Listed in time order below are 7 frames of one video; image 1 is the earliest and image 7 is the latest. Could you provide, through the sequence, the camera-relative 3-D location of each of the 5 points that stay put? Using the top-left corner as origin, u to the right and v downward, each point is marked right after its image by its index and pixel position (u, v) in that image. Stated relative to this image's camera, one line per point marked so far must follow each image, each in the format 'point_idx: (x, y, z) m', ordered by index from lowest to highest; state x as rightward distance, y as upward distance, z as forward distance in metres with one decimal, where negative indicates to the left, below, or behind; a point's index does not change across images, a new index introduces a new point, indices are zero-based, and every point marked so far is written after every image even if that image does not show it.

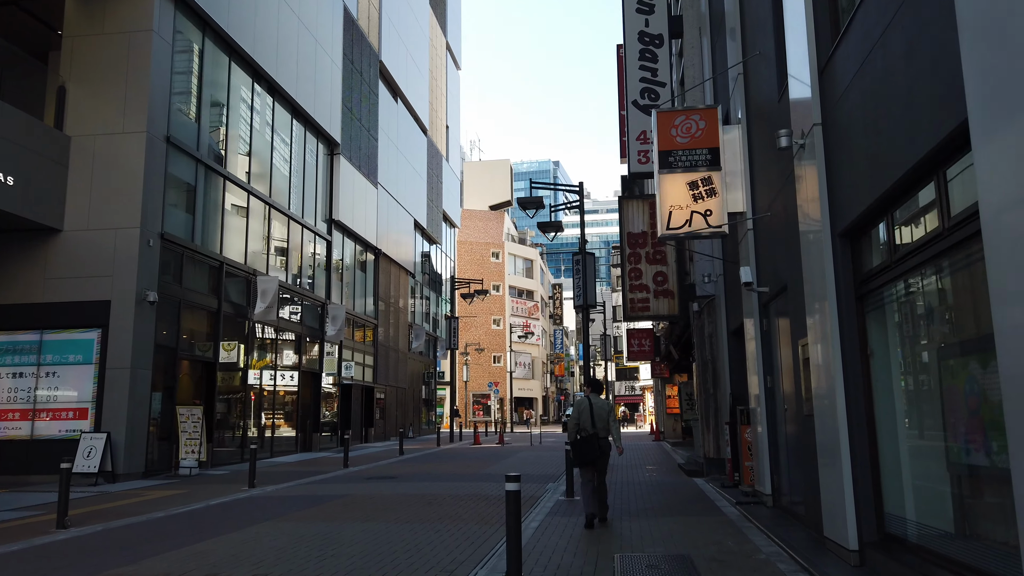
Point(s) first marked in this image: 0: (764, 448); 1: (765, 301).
0: (+3.7, -2.3, +11.2) m
1: (+3.6, -0.2, +10.9) m
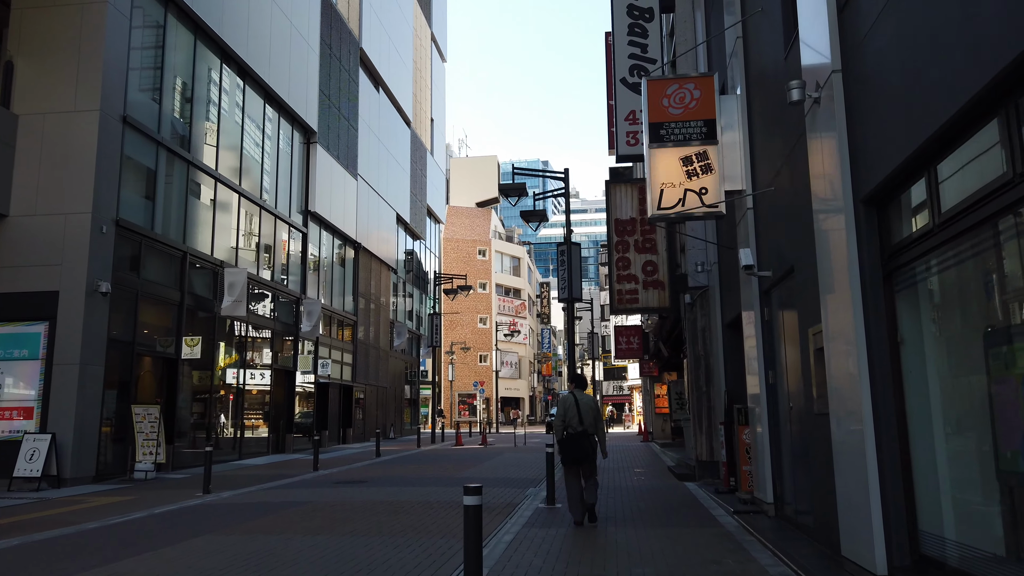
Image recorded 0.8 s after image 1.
0: (+3.3, -2.1, +10.1) m
1: (+3.2, 0.0, +9.8) m
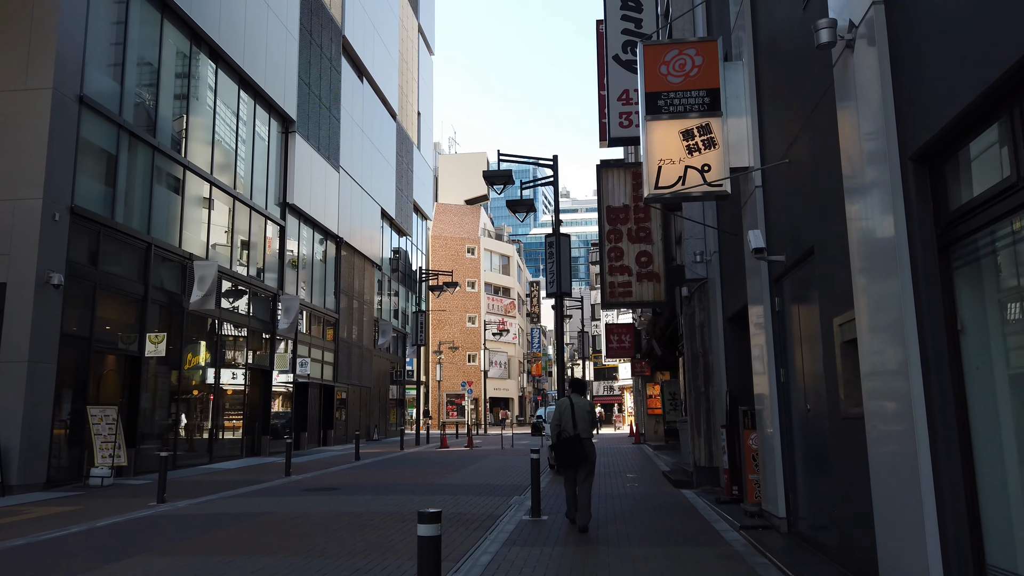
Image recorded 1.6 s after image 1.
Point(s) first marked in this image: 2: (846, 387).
0: (+3.1, -2.0, +9.0) m
1: (+3.0, +0.2, +8.7) m
2: (+2.8, -0.8, +6.5) m
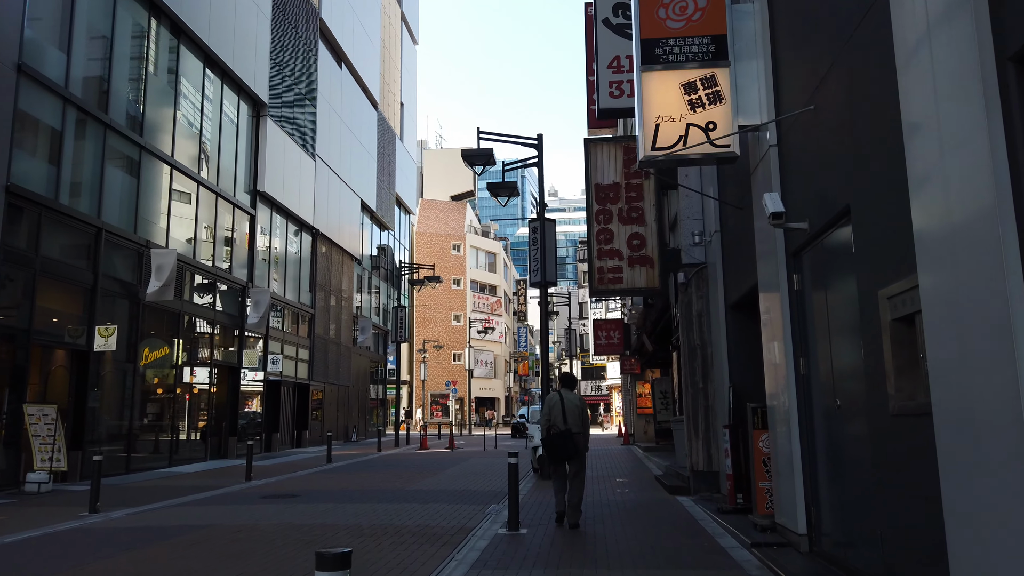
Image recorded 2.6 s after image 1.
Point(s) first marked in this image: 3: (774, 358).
0: (+2.8, -1.7, +7.6) m
1: (+2.7, +0.4, +7.4) m
2: (+2.5, -0.6, +5.1) m
3: (+2.8, -0.8, +8.3) m
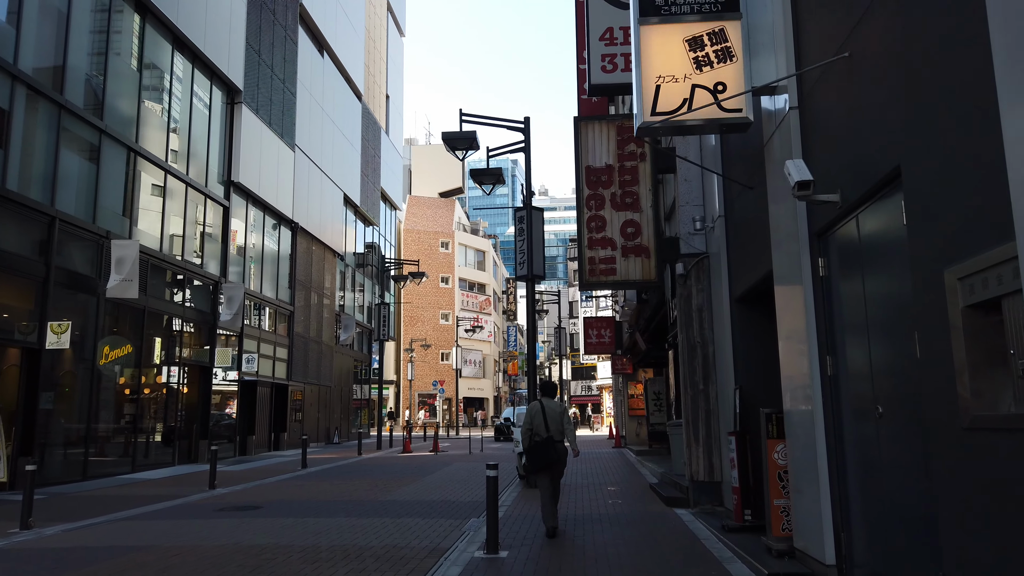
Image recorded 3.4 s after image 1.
0: (+2.6, -1.6, +6.5) m
1: (+2.5, +0.5, +6.2) m
2: (+2.4, -0.5, +4.0) m
3: (+2.6, -0.6, +7.1) m
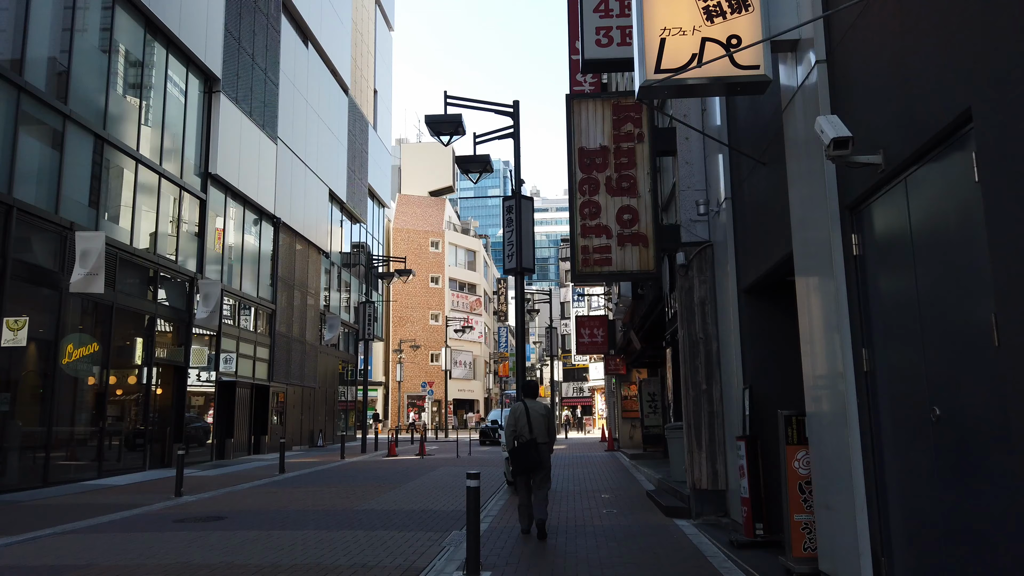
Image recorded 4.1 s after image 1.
0: (+2.4, -1.5, +5.6) m
1: (+2.4, +0.7, +5.3) m
2: (+2.3, -0.3, +3.1) m
3: (+2.5, -0.5, +6.2) m
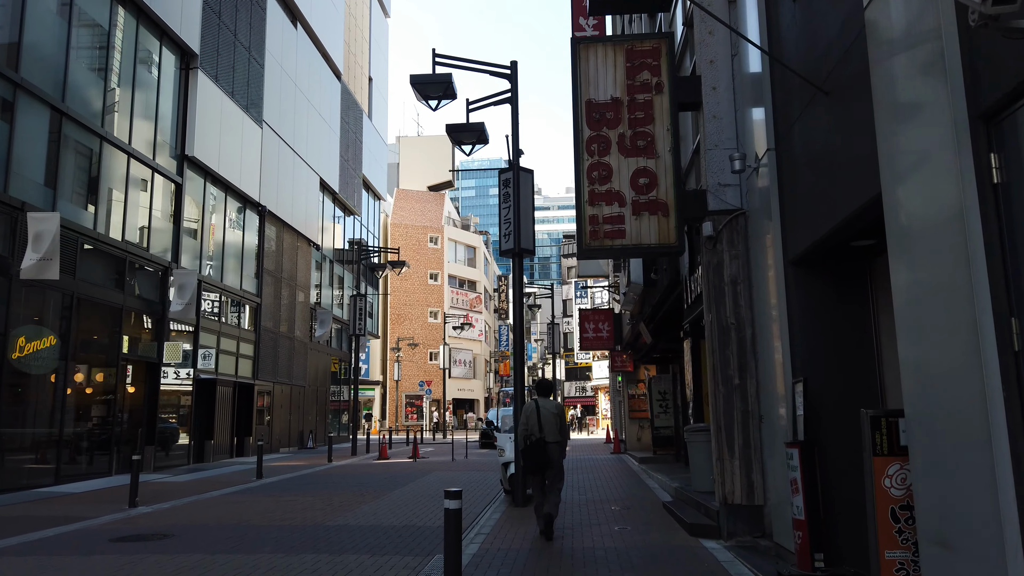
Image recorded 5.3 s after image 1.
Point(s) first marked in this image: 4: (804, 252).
0: (+2.4, -1.2, +3.9) m
1: (+2.3, +0.9, +3.6) m
2: (+2.2, -0.1, +1.4) m
3: (+2.4, -0.2, +4.5) m
4: (+2.6, +0.3, +7.0) m
